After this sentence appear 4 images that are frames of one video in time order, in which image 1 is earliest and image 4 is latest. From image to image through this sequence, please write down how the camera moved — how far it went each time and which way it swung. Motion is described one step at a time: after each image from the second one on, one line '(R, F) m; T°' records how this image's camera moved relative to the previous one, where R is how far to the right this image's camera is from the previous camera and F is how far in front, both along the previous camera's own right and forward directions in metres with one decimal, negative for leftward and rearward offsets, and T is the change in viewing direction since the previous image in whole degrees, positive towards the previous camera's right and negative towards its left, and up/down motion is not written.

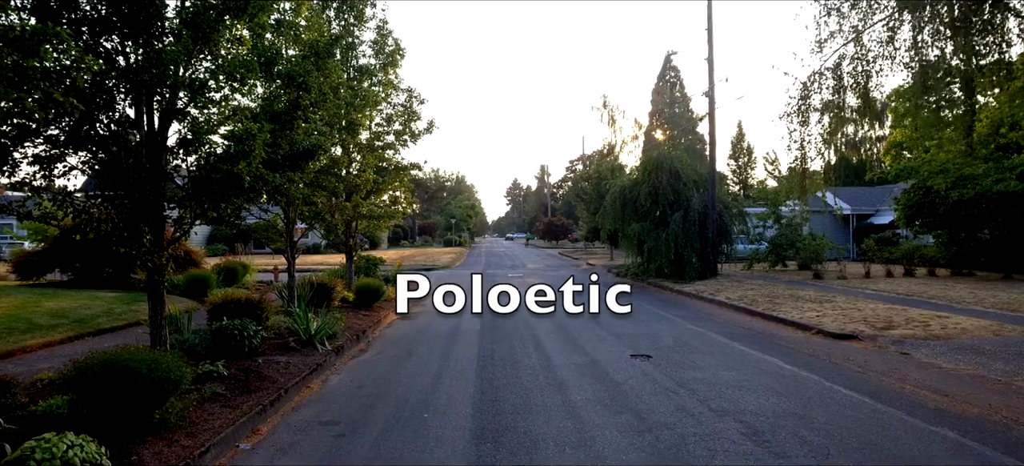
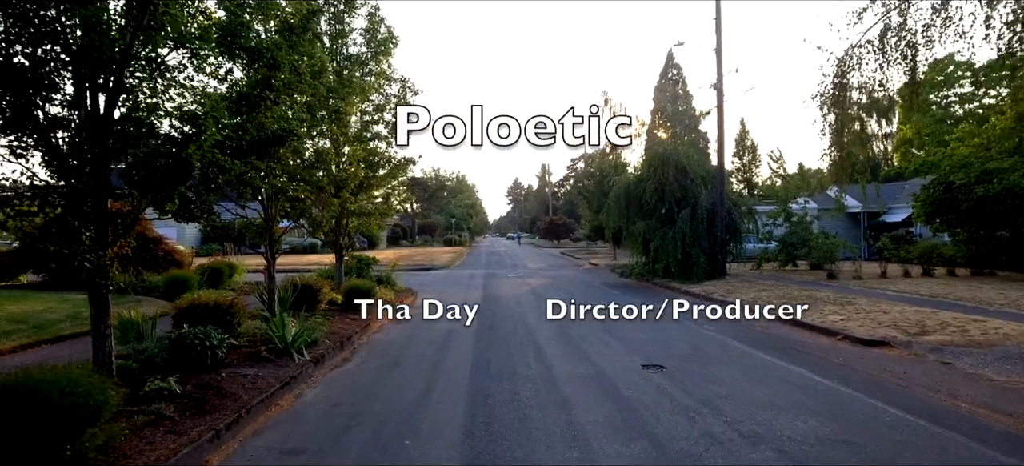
(0.0, +1.1) m; 0°
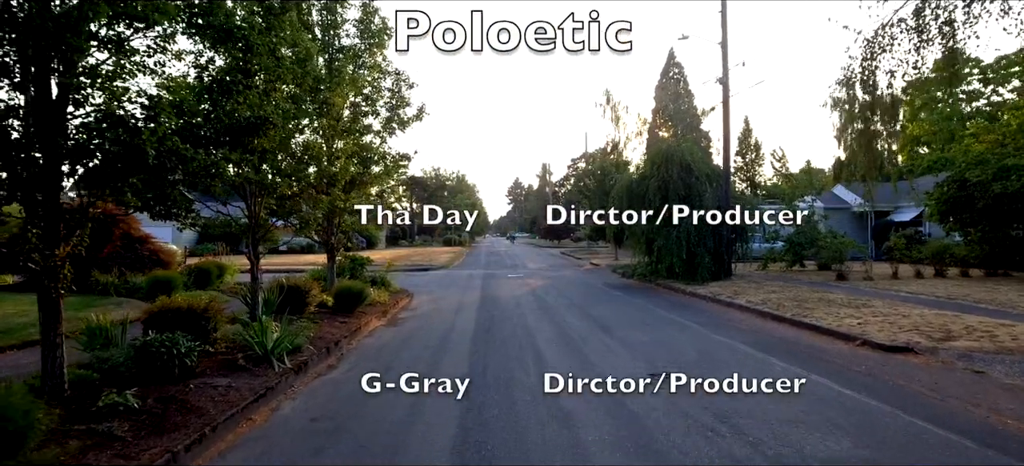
(0.0, +0.7) m; 0°
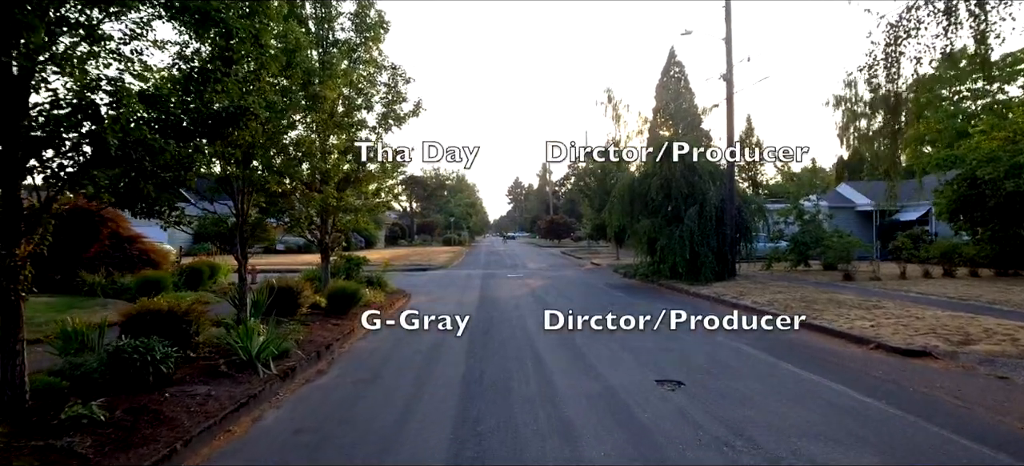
(0.0, +0.5) m; 0°
